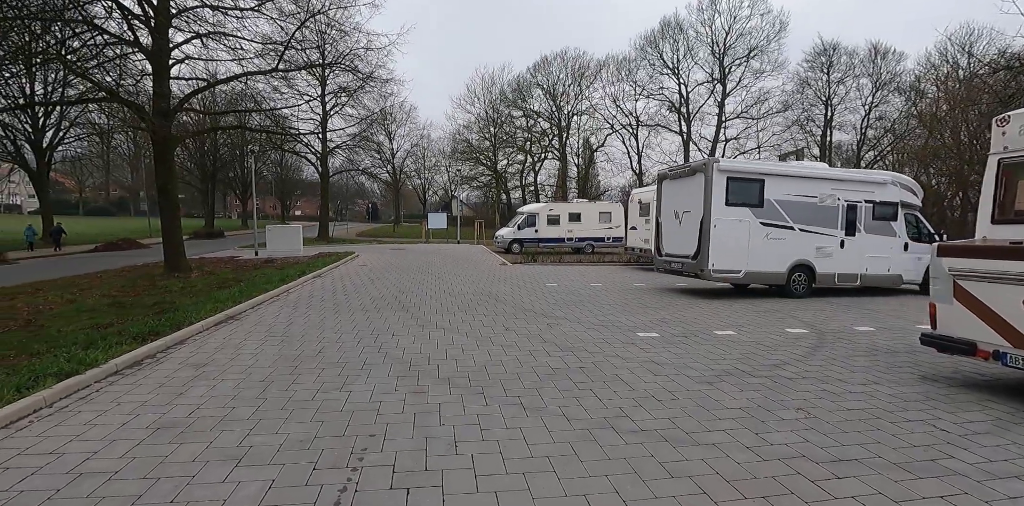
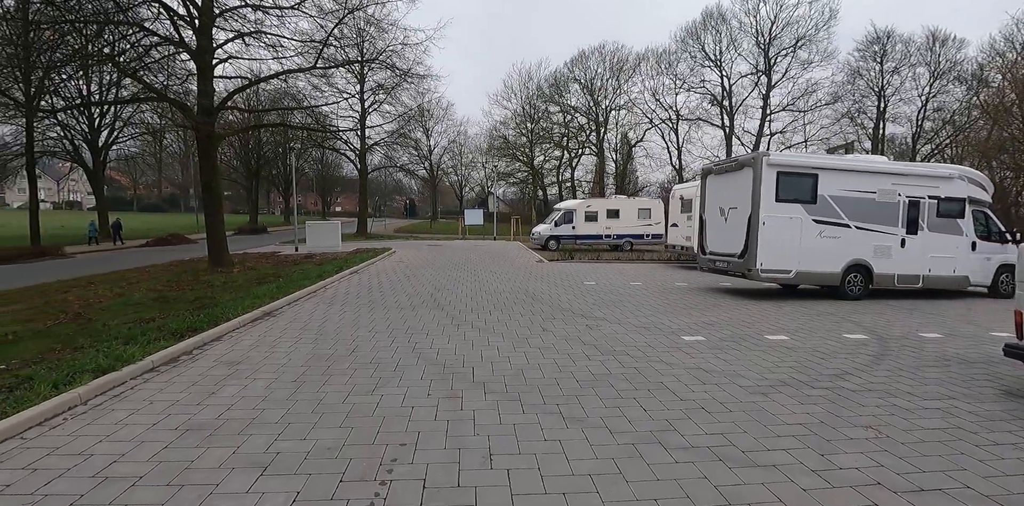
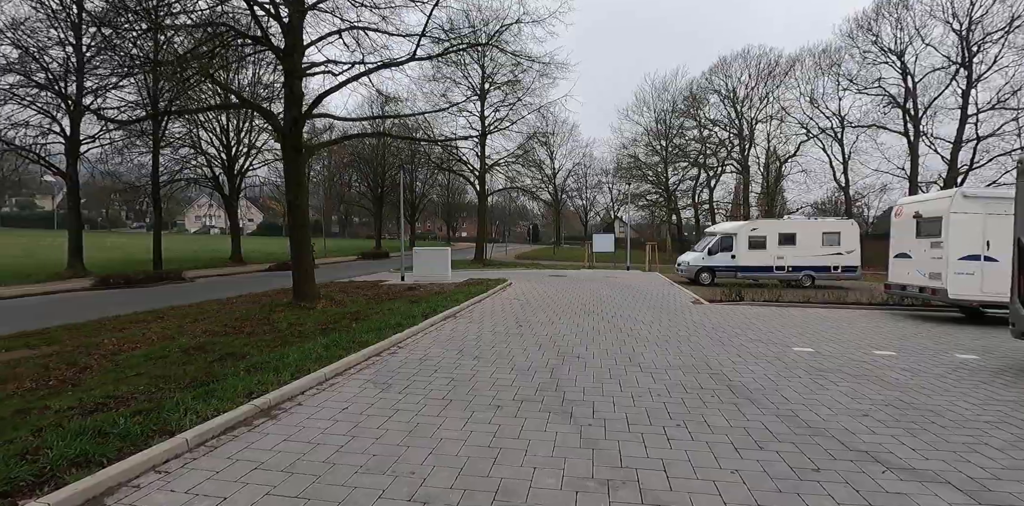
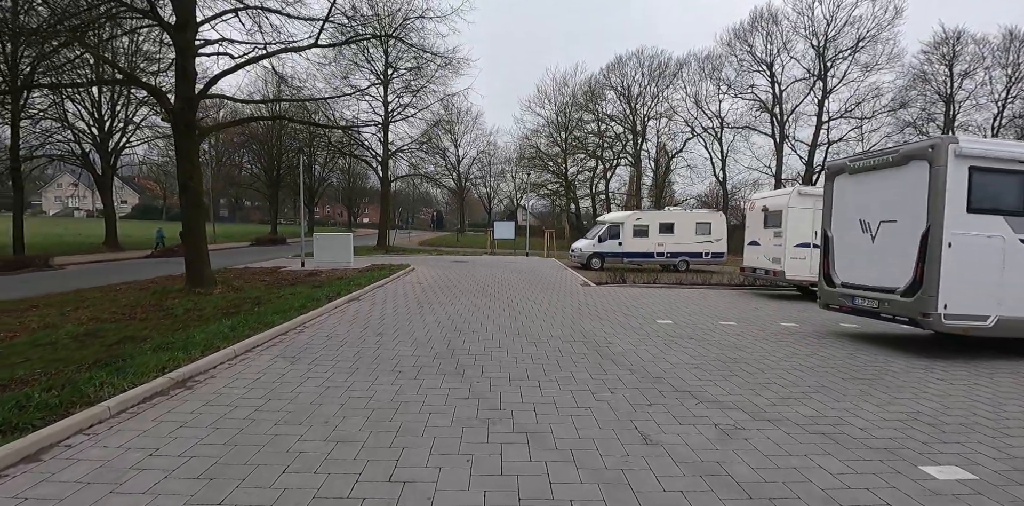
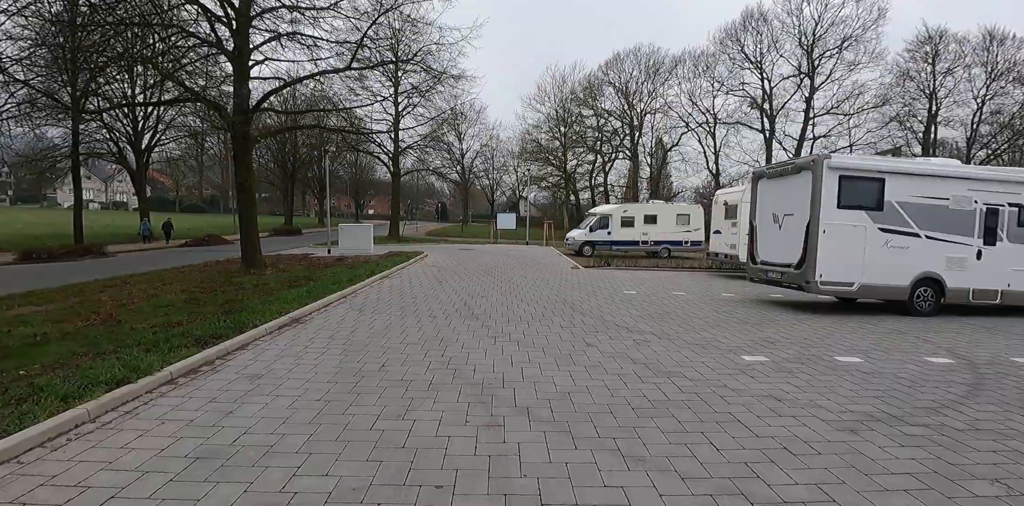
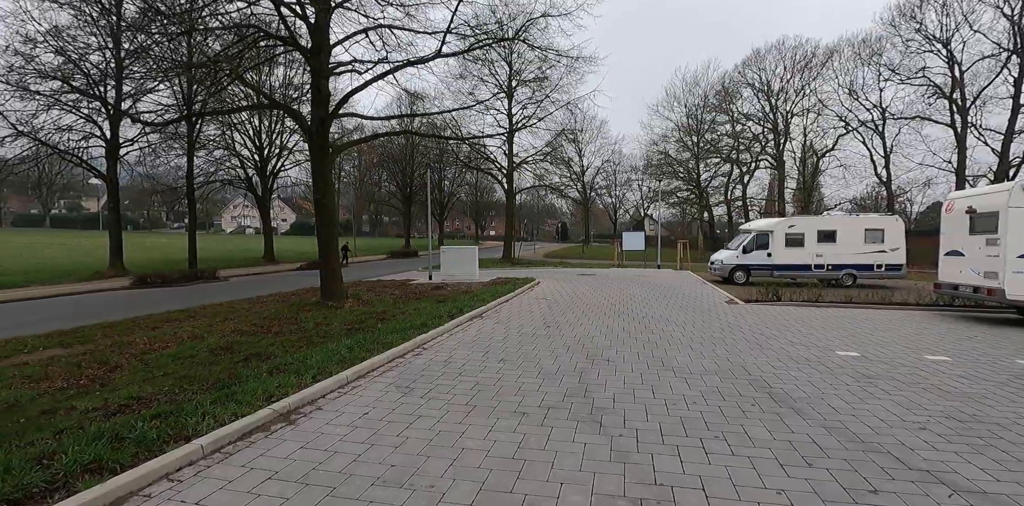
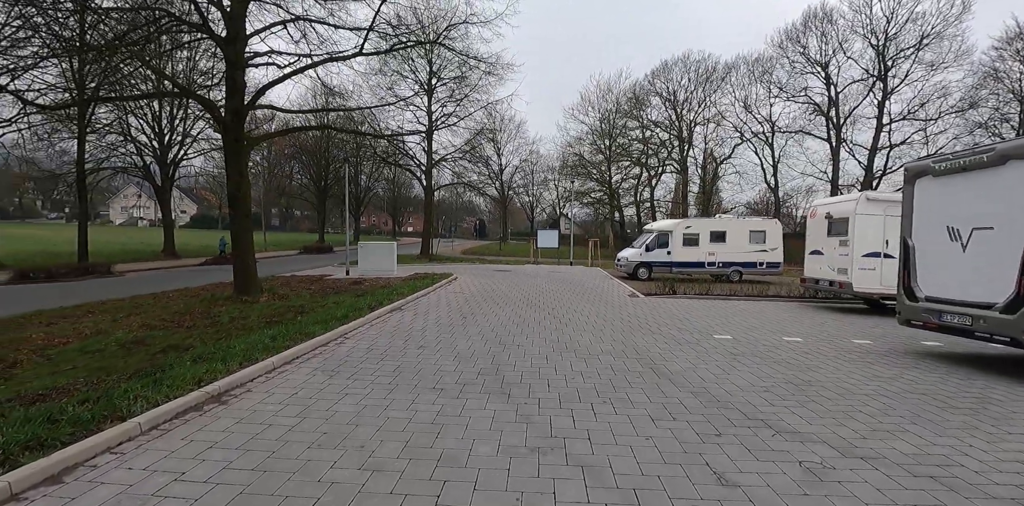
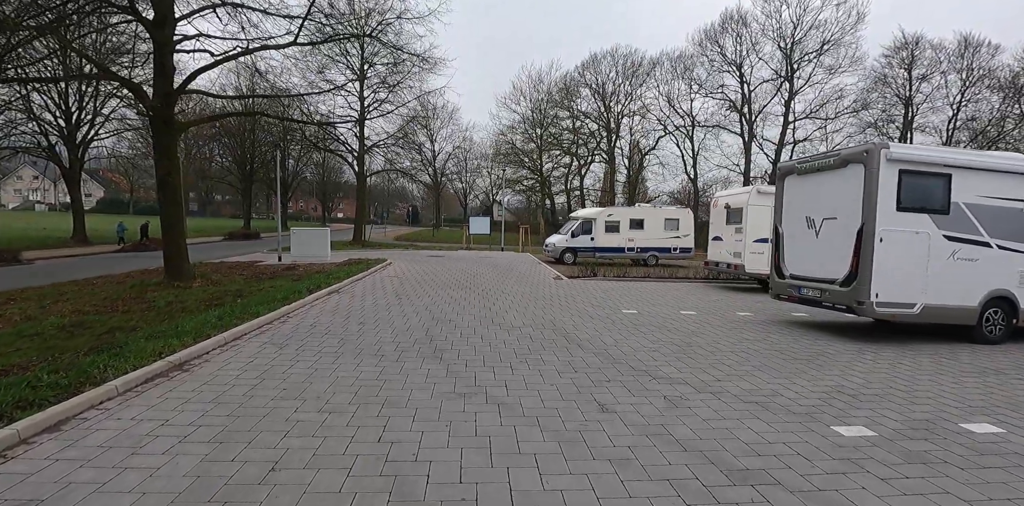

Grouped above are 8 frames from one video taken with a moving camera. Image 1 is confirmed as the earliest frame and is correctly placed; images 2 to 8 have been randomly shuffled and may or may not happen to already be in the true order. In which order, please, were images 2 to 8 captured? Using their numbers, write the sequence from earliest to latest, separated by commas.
2, 5, 8, 4, 7, 3, 6
